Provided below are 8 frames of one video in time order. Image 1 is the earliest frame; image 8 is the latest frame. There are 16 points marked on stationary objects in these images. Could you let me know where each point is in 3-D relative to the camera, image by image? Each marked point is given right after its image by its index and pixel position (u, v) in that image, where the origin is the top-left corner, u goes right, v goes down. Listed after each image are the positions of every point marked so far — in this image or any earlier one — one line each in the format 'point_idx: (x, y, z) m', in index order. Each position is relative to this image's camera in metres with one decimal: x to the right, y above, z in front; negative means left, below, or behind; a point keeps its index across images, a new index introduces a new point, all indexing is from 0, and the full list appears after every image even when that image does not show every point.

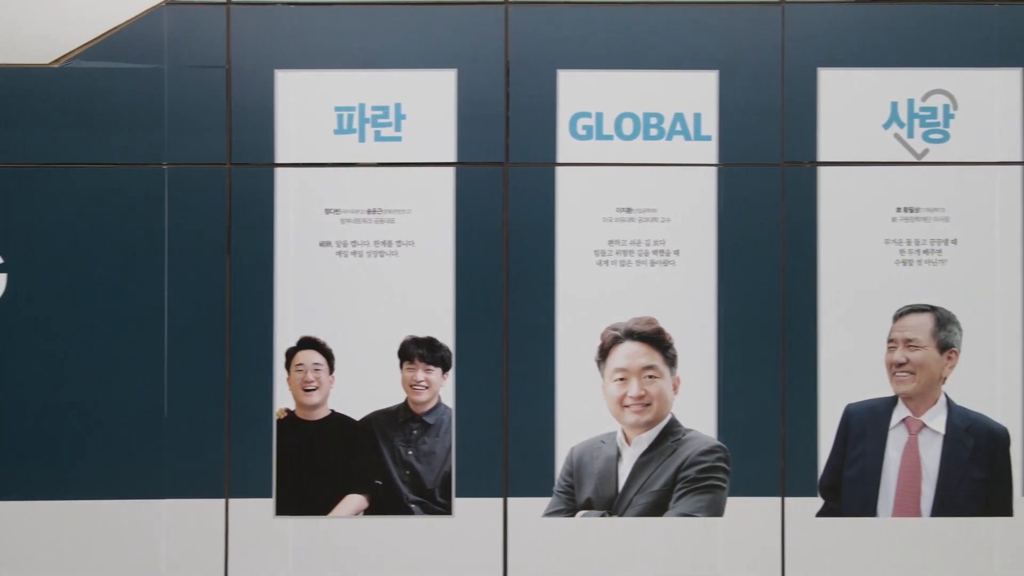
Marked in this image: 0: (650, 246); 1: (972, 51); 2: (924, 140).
0: (+0.7, +0.2, +6.2) m
1: (+2.3, +1.2, +6.2) m
2: (+2.1, +0.7, +6.2) m
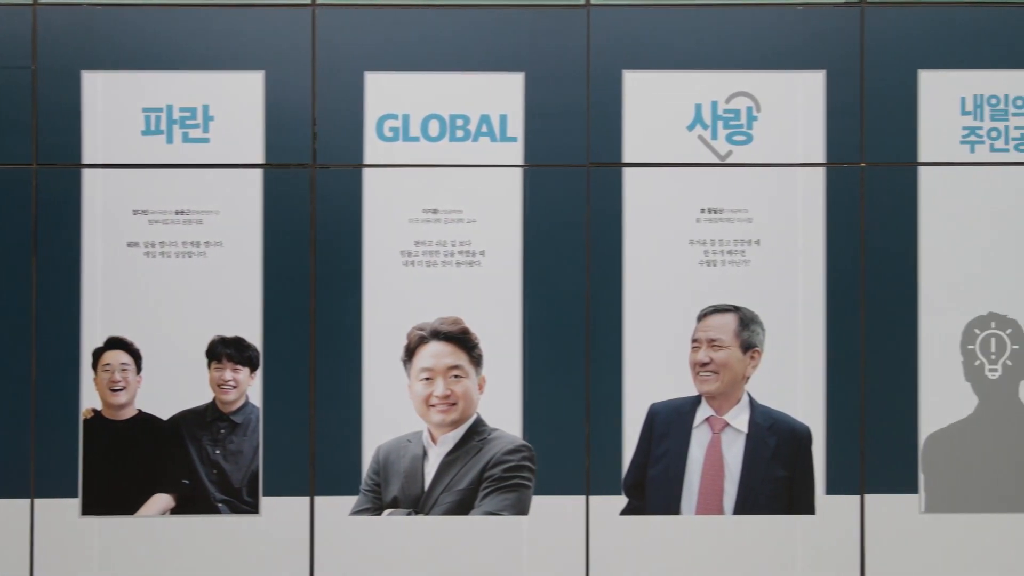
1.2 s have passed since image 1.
0: (-0.3, +0.2, +6.3) m
1: (+1.3, +1.2, +6.3) m
2: (+1.1, +0.7, +6.3) m
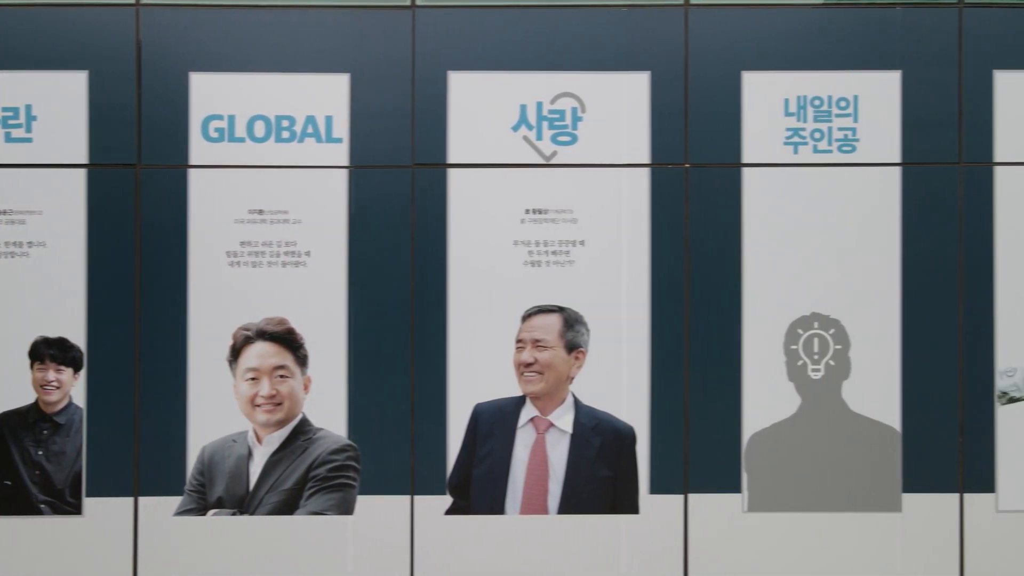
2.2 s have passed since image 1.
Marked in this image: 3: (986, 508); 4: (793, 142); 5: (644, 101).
0: (-1.2, +0.2, +6.3) m
1: (+0.4, +1.2, +6.3) m
2: (+0.2, +0.7, +6.3) m
3: (+2.4, -1.1, +6.3) m
4: (+1.4, +0.7, +6.3) m
5: (+0.7, +1.0, +6.3) m
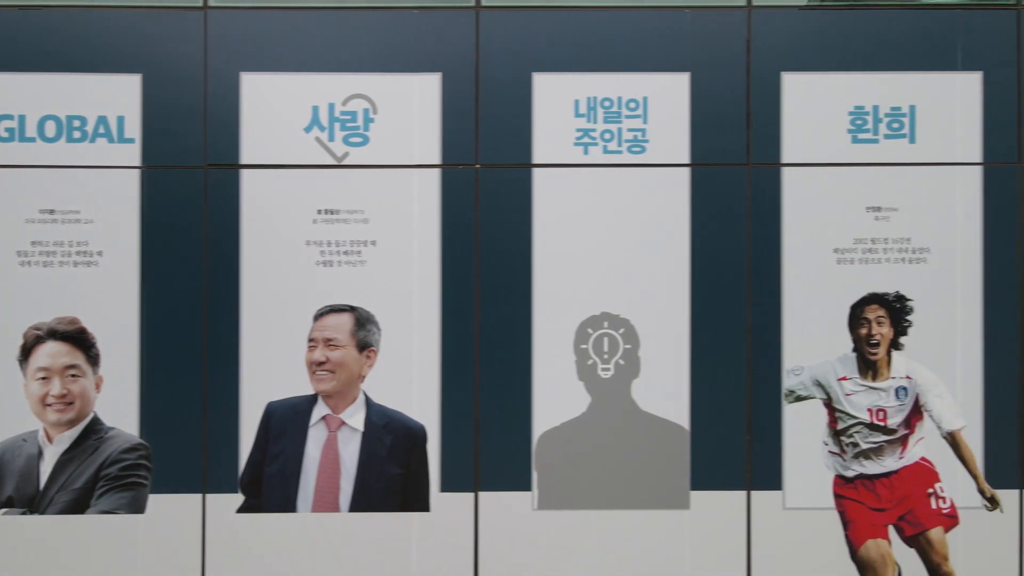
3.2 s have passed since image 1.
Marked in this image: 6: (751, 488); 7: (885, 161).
0: (-2.2, +0.2, +6.3) m
1: (-0.6, +1.2, +6.4) m
2: (-0.9, +0.7, +6.4) m
3: (+1.3, -1.1, +6.4) m
4: (+0.4, +0.8, +6.4) m
5: (-0.4, +1.0, +6.4) m
6: (+1.2, -1.0, +6.4) m
7: (+1.9, +0.7, +6.4) m
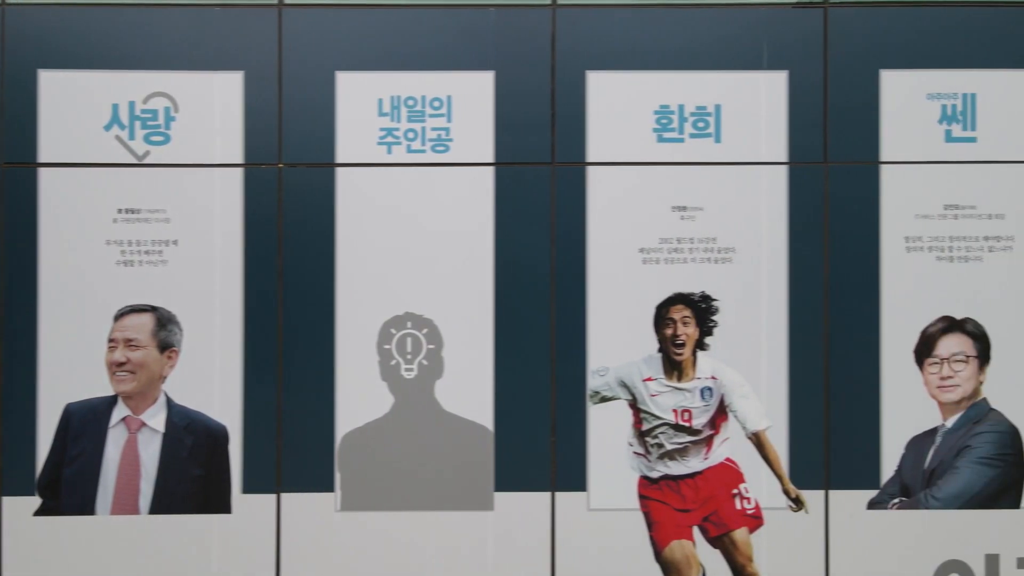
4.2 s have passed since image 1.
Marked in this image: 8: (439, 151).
0: (-3.3, +0.2, +6.2) m
1: (-1.6, +1.2, +6.3) m
2: (-1.9, +0.7, +6.3) m
3: (+0.3, -1.1, +6.3) m
4: (-0.6, +0.8, +6.4) m
5: (-1.4, +1.0, +6.3) m
6: (+0.2, -1.0, +6.3) m
7: (+0.9, +0.7, +6.4) m
8: (-0.4, +0.7, +6.4) m
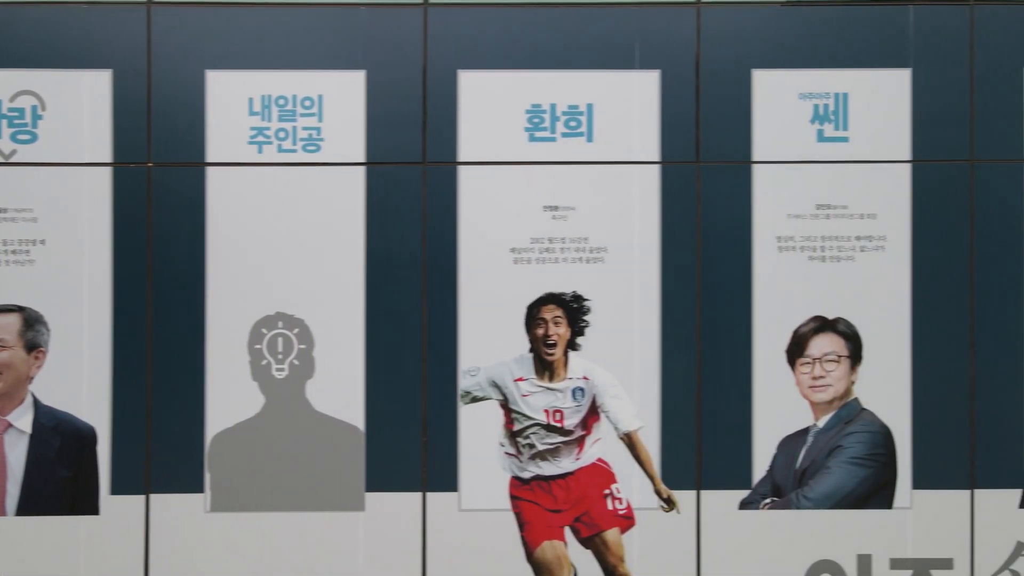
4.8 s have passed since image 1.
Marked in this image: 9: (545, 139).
0: (-3.9, +0.2, +6.2) m
1: (-2.3, +1.2, +6.3) m
2: (-2.5, +0.7, +6.3) m
3: (-0.3, -1.1, +6.3) m
4: (-1.3, +0.8, +6.3) m
5: (-2.1, +1.0, +6.3) m
6: (-0.4, -1.0, +6.3) m
7: (+0.3, +0.7, +6.4) m
8: (-1.0, +0.7, +6.3) m
9: (+0.2, +0.8, +6.4) m
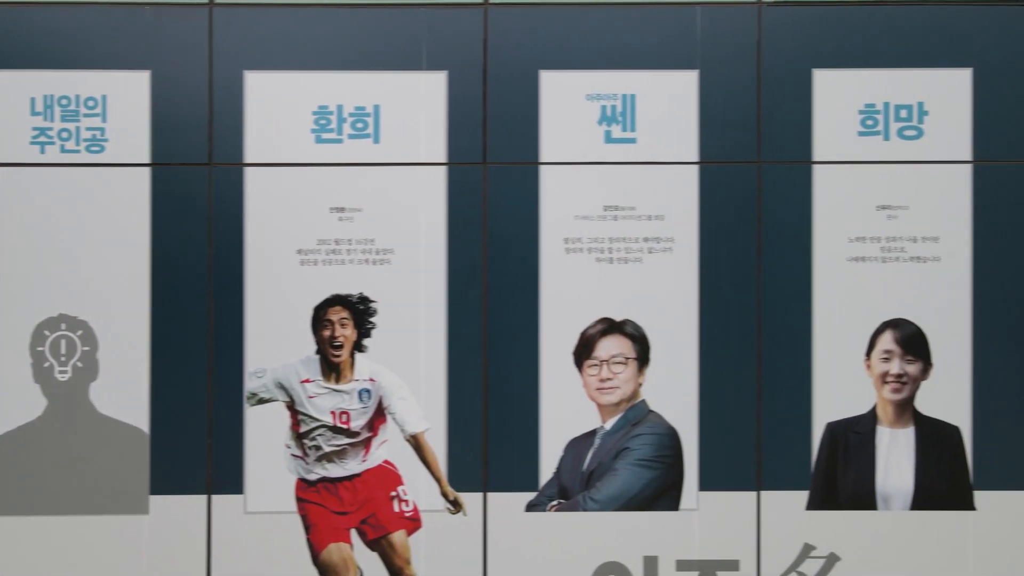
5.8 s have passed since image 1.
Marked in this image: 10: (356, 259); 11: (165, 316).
0: (-5.0, +0.2, +6.1) m
1: (-3.4, +1.2, +6.2) m
2: (-3.6, +0.7, +6.2) m
3: (-1.4, -1.1, +6.3) m
4: (-2.4, +0.7, +6.3) m
5: (-3.2, +1.0, +6.2) m
6: (-1.5, -1.0, +6.3) m
7: (-0.8, +0.6, +6.3) m
8: (-2.1, +0.7, +6.3) m
9: (-0.9, +0.8, +6.3) m
10: (-0.8, +0.1, +6.3) m
11: (-1.8, -0.1, +6.3) m
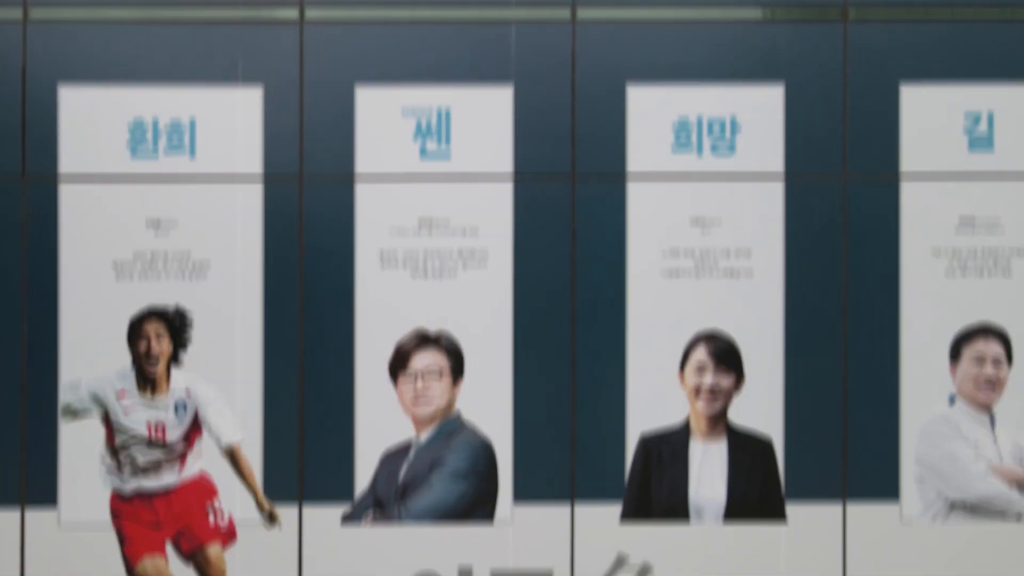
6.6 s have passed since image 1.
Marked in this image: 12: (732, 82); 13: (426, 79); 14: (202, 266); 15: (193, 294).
0: (-5.9, +0.1, +6.0) m
1: (-4.3, +1.1, +6.2) m
2: (-4.6, +0.7, +6.2) m
3: (-2.4, -1.2, +6.3) m
4: (-3.3, +0.7, +6.3) m
5: (-4.1, +0.9, +6.2) m
6: (-2.5, -1.1, +6.3) m
7: (-1.8, +0.6, +6.4) m
8: (-3.1, +0.6, +6.3) m
9: (-1.9, +0.7, +6.3) m
10: (-1.7, +0.1, +6.3) m
11: (-2.7, -0.2, +6.3) m
12: (+1.2, +1.1, +6.5) m
13: (-0.4, +1.1, +6.4) m
14: (-1.6, +0.1, +6.3) m
15: (-1.6, 0.0, +6.3) m
